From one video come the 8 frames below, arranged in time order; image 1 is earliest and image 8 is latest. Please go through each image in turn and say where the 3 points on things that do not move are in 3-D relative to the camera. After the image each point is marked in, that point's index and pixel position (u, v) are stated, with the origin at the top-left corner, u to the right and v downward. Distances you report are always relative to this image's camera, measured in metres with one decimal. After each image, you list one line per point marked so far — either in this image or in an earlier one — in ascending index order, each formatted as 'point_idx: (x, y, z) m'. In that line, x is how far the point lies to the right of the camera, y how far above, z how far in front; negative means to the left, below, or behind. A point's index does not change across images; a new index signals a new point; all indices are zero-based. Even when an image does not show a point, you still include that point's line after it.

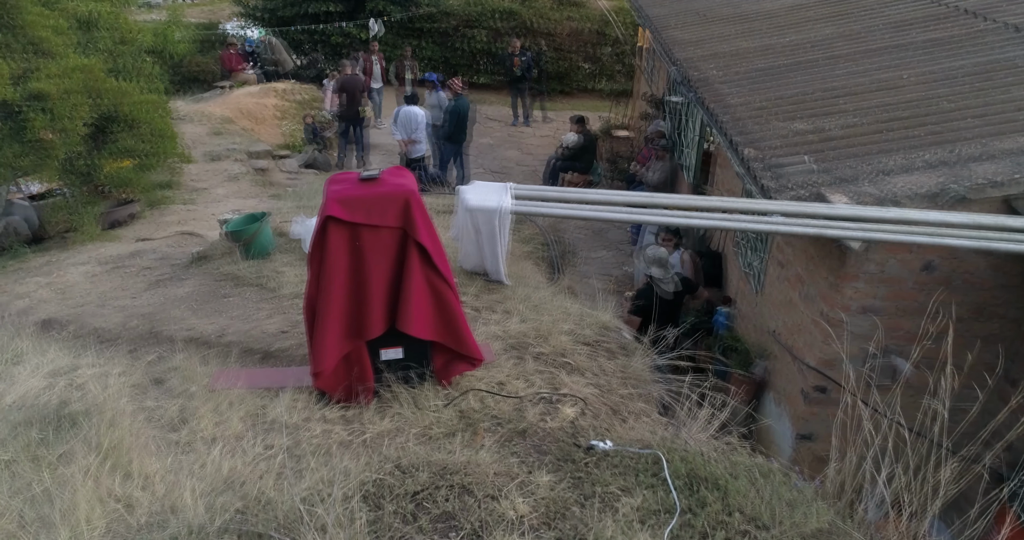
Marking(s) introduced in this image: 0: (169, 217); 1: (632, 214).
0: (-3.5, +0.5, +7.3) m
1: (+0.7, +0.3, +4.2) m
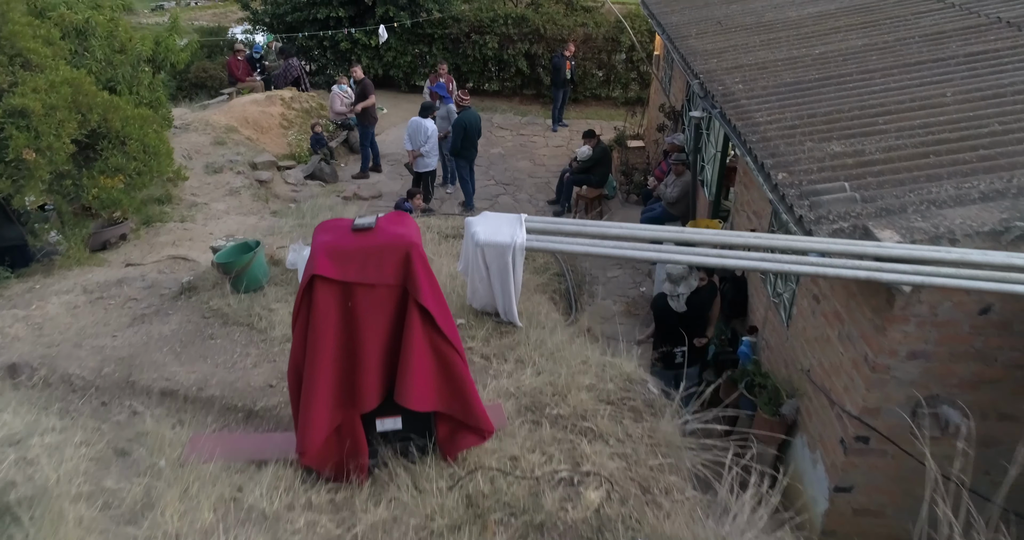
0: (-3.4, +0.3, +7.0) m
1: (+0.8, +0.1, +3.8) m
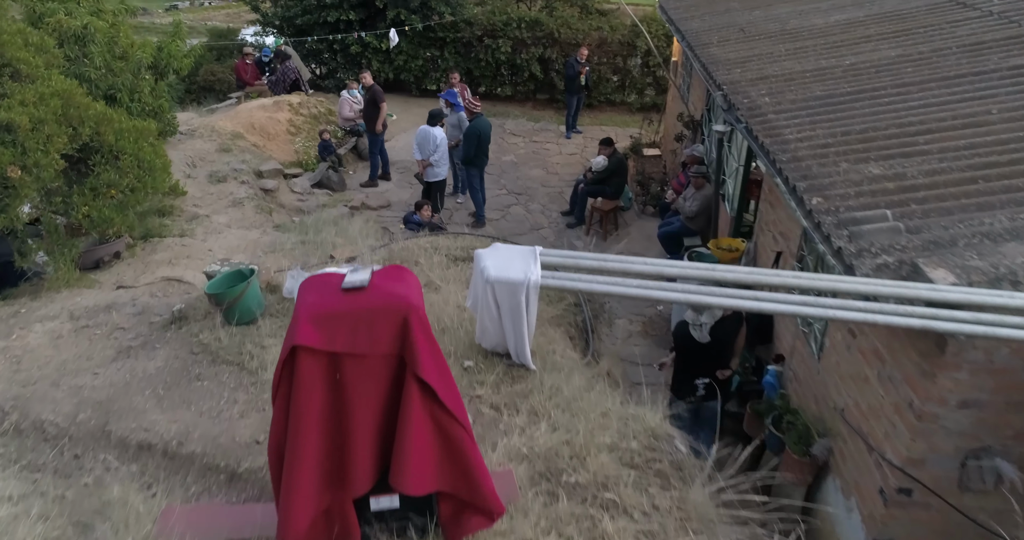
0: (-3.3, +0.1, +6.7) m
1: (+0.8, -0.1, +3.4) m
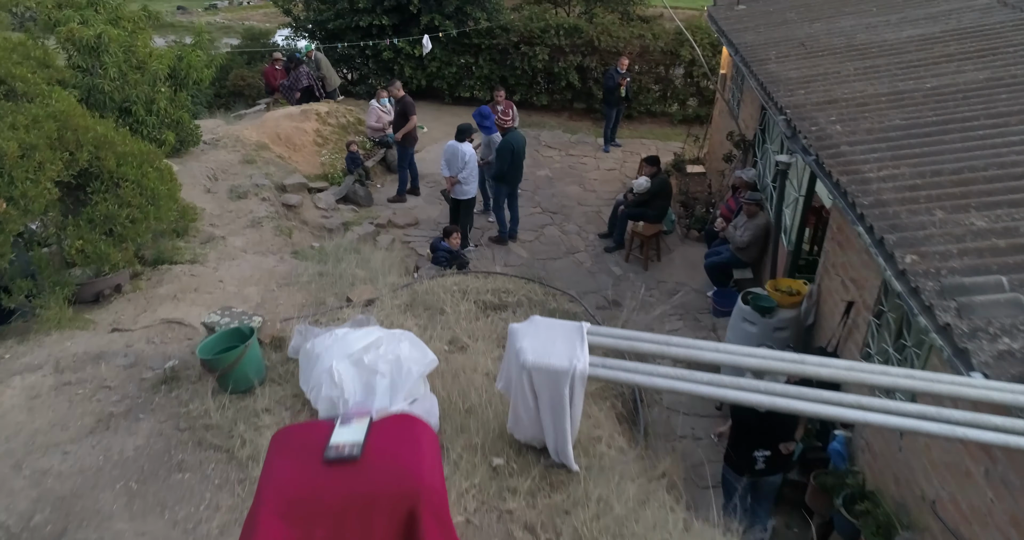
0: (-3.0, -0.1, +6.2) m
1: (+1.0, -0.5, +2.8) m
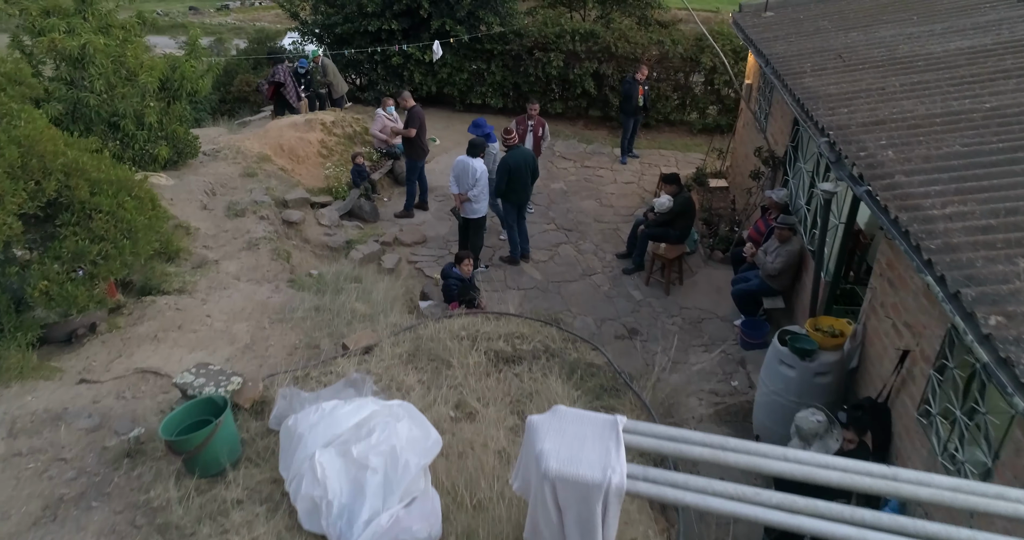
0: (-2.9, -0.4, +5.7) m
1: (+1.1, -0.8, +2.2) m
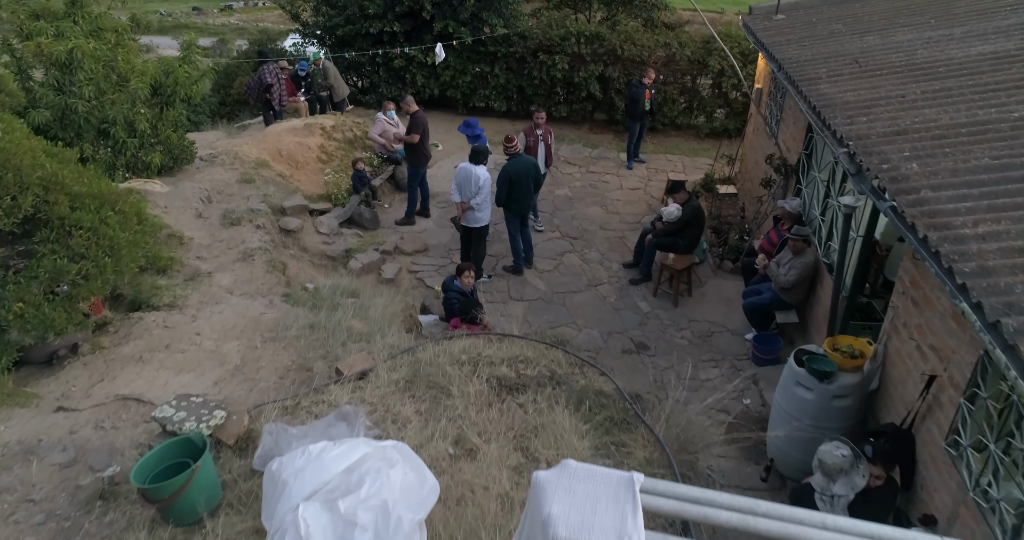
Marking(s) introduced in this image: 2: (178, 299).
0: (-2.9, -0.5, +5.4) m
1: (+1.1, -0.9, +1.9) m
2: (-2.9, -0.3, +6.3) m
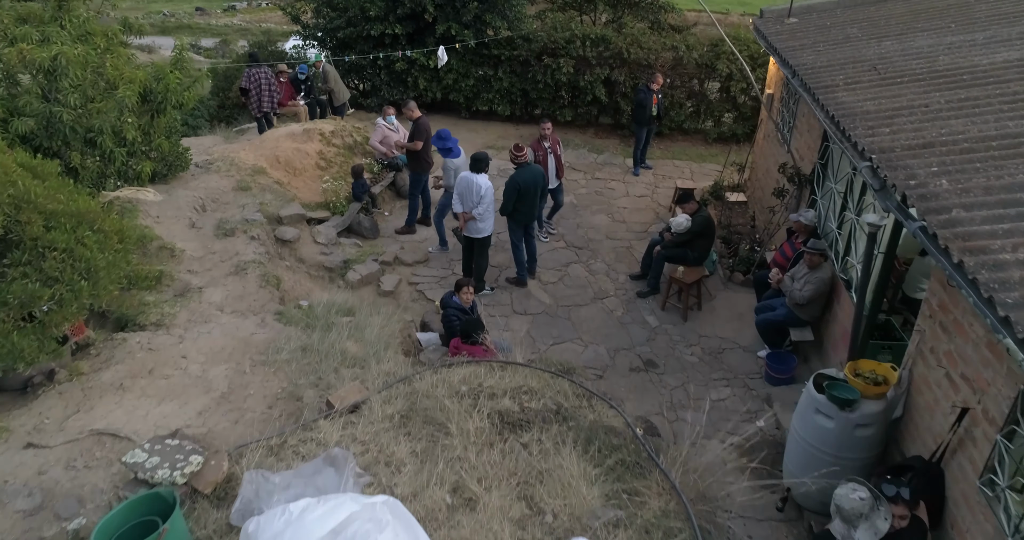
0: (-2.8, -0.7, +5.1) m
1: (+1.1, -1.1, +1.6) m
2: (-2.9, -0.4, +6.0) m
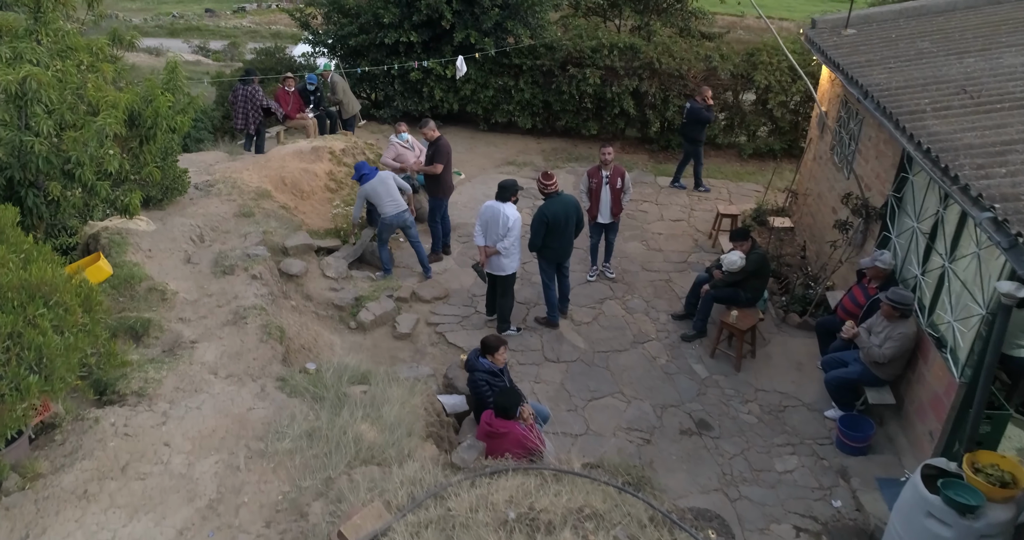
0: (-2.5, -1.1, +4.3) m
1: (+1.3, -1.5, +0.7) m
2: (-2.6, -0.8, +5.1) m
